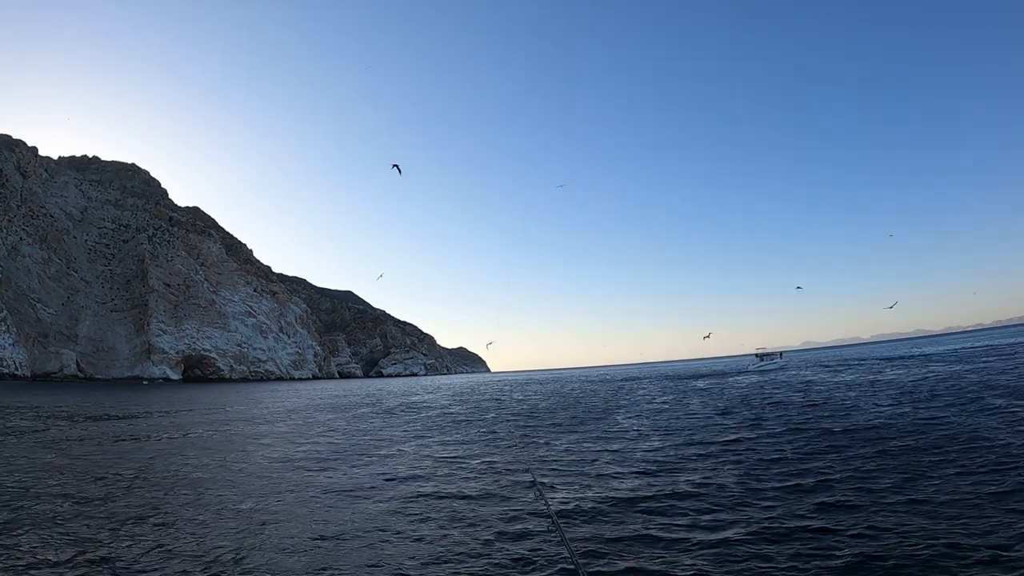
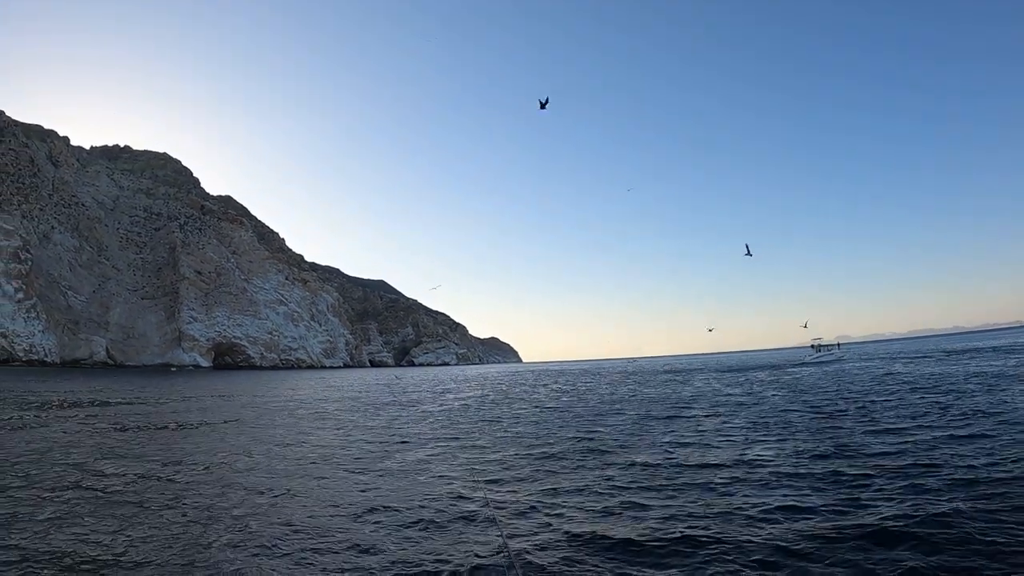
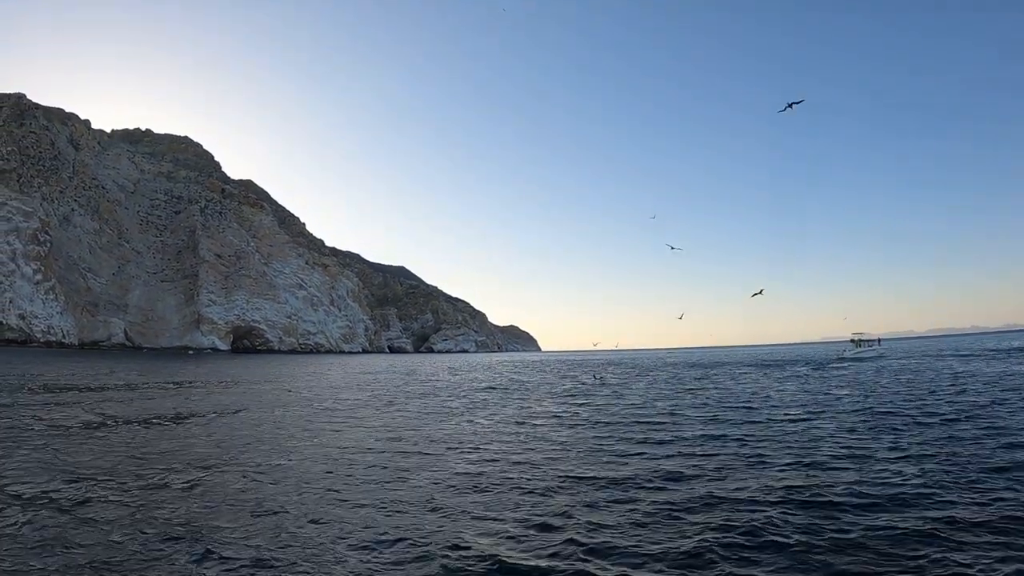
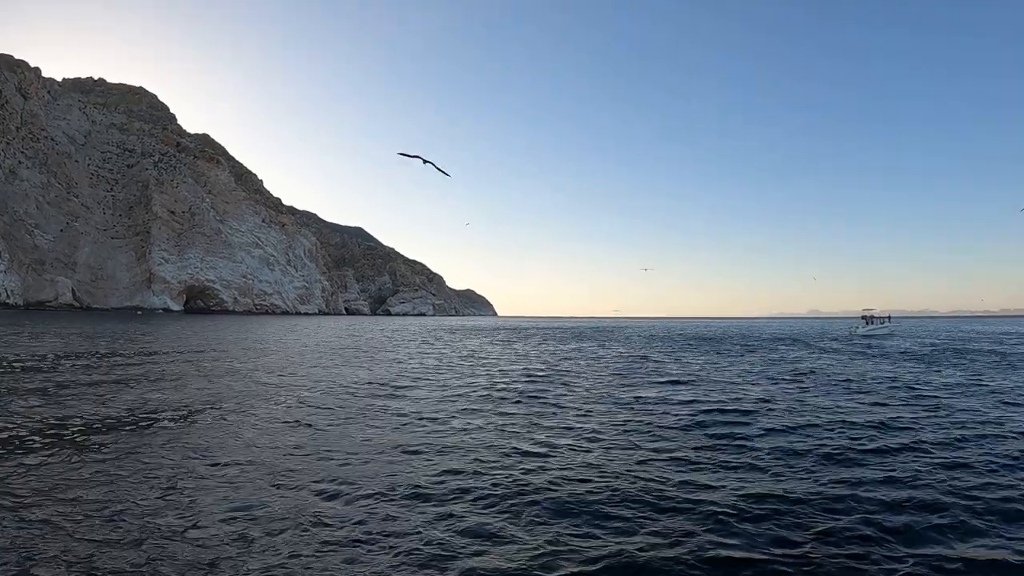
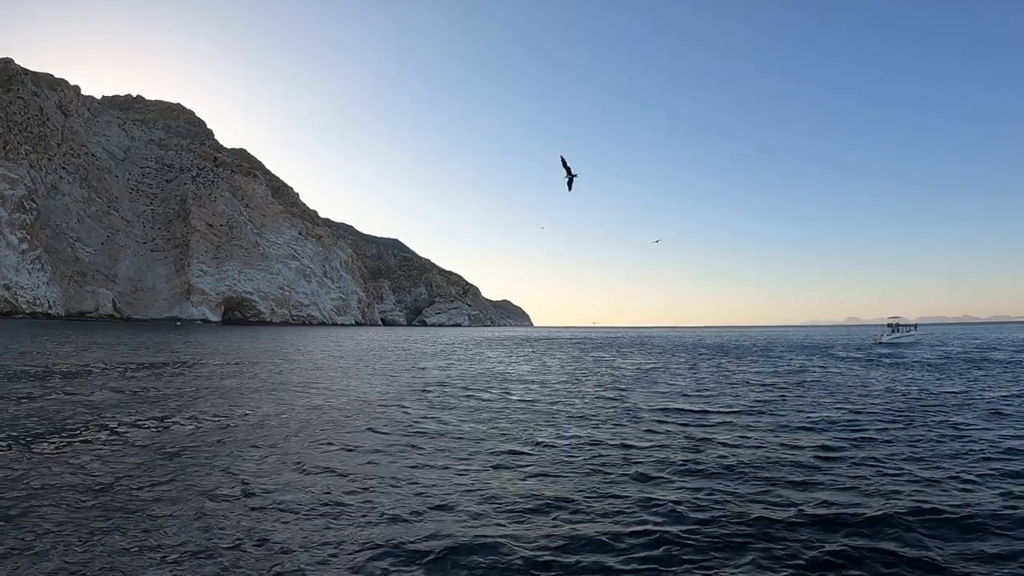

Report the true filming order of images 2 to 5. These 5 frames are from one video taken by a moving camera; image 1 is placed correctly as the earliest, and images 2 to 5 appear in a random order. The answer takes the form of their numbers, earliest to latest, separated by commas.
2, 3, 5, 4
